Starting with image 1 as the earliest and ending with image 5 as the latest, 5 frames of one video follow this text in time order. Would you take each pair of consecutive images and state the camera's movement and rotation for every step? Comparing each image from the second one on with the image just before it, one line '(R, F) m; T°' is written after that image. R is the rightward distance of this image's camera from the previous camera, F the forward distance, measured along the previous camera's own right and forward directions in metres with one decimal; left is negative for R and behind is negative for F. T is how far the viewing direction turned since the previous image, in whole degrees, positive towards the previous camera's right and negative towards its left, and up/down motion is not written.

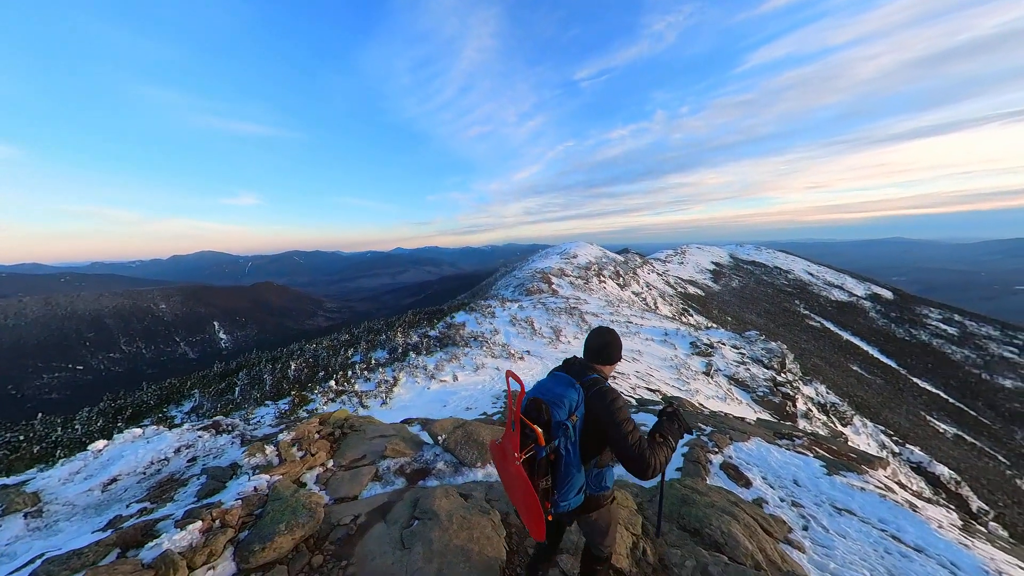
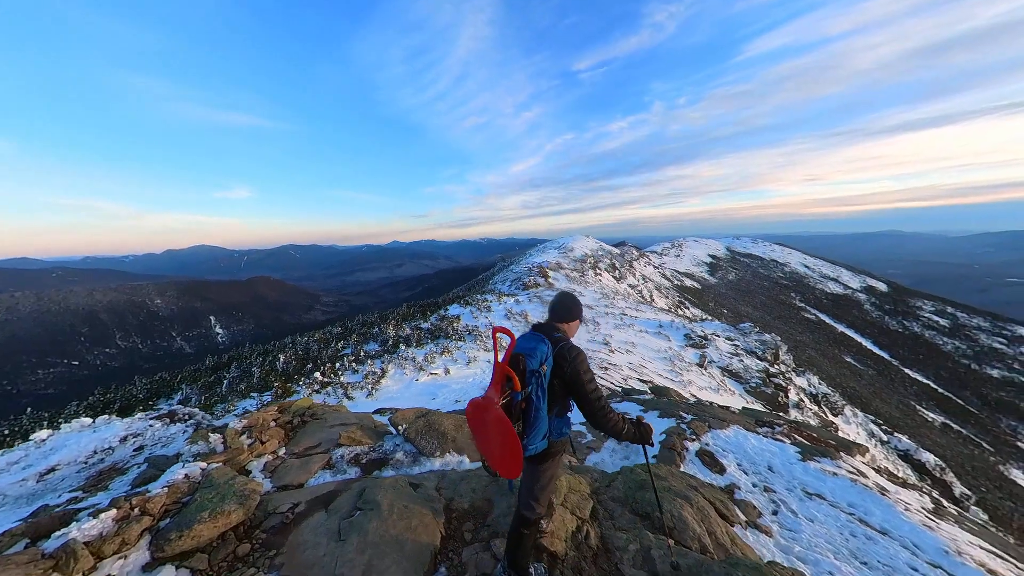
(+0.3, +0.1) m; 0°
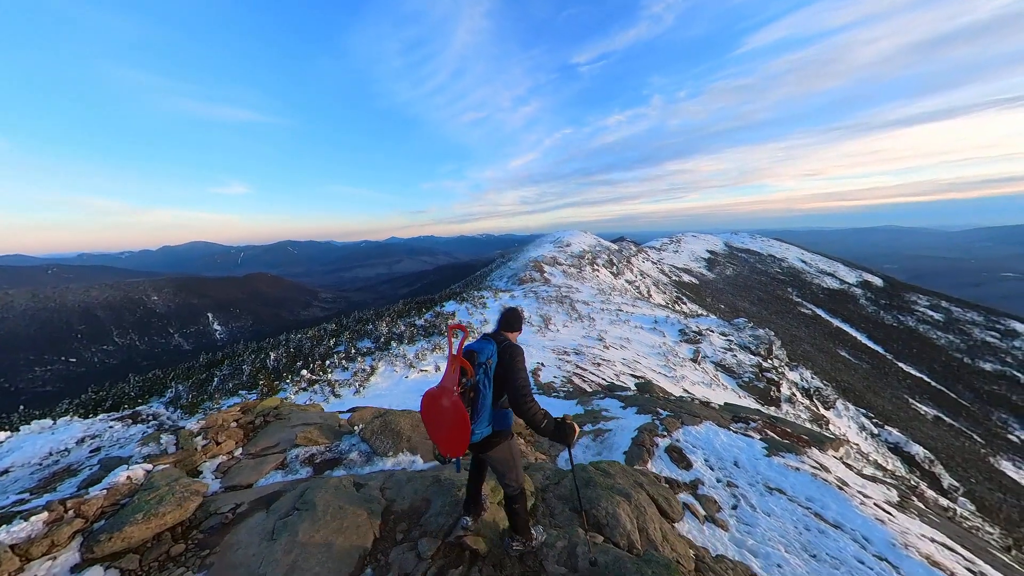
(+0.3, -0.1) m; 0°
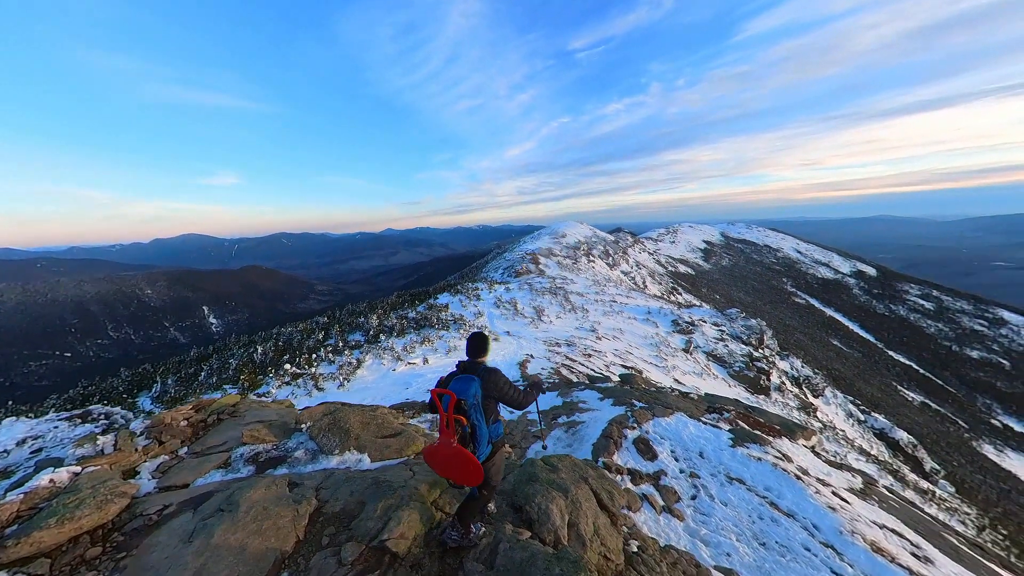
(+0.4, 0.0) m; 0°
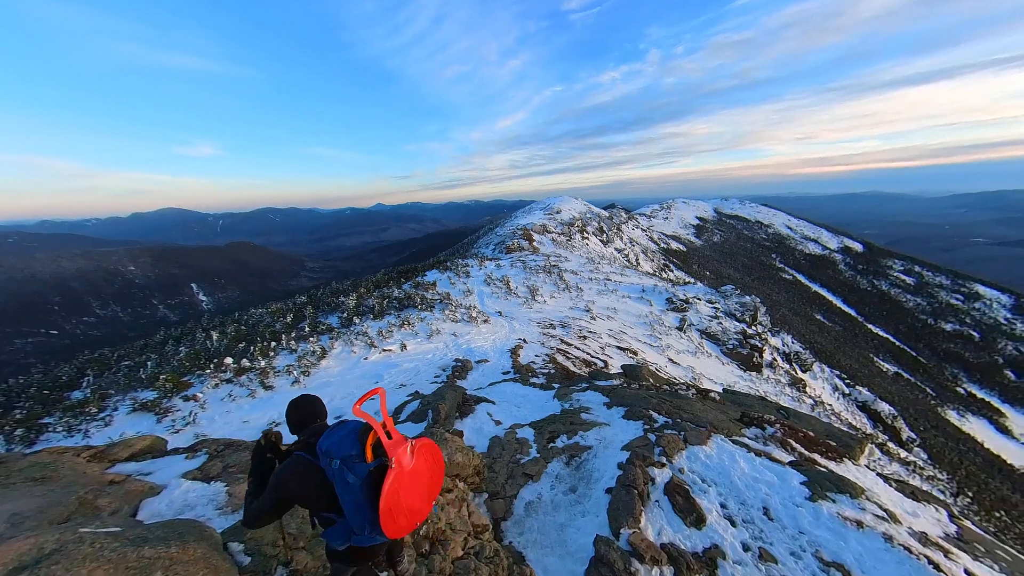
(+0.1, +1.8) m; +1°
